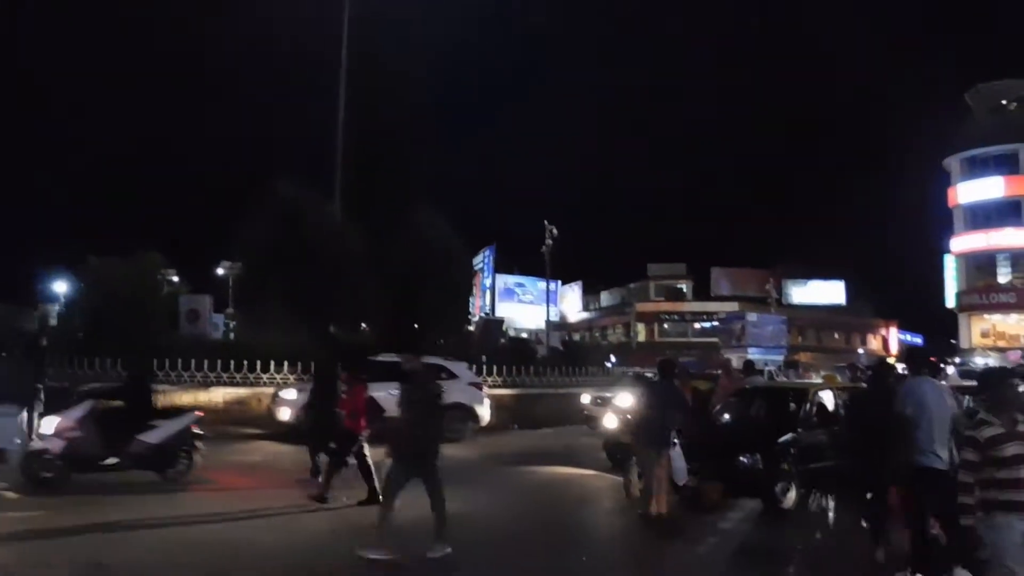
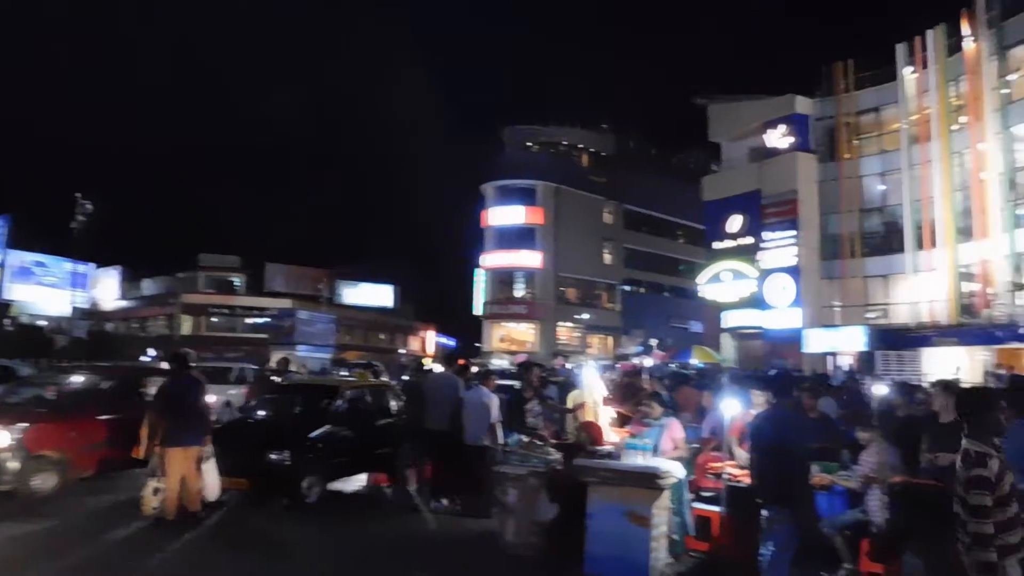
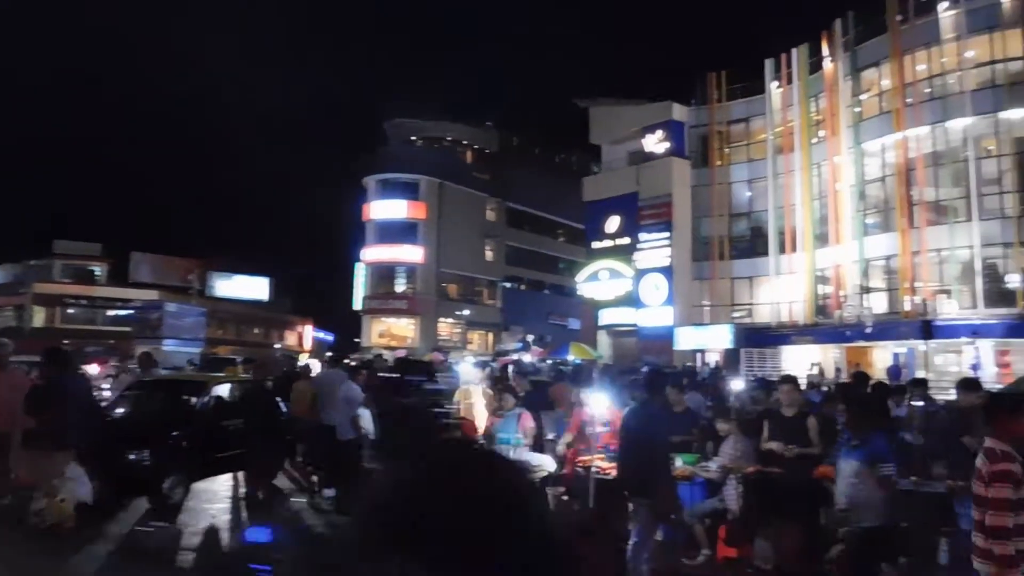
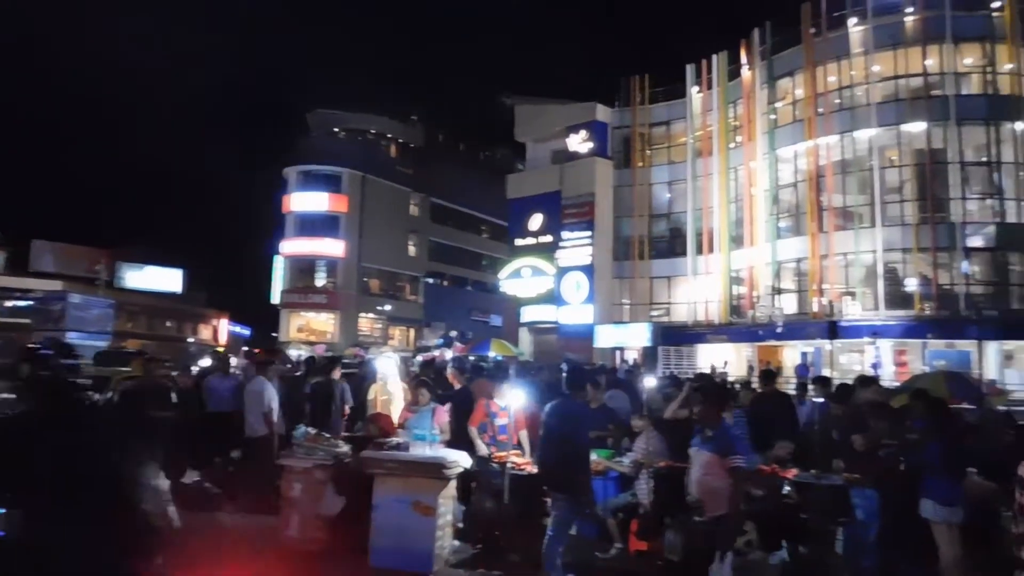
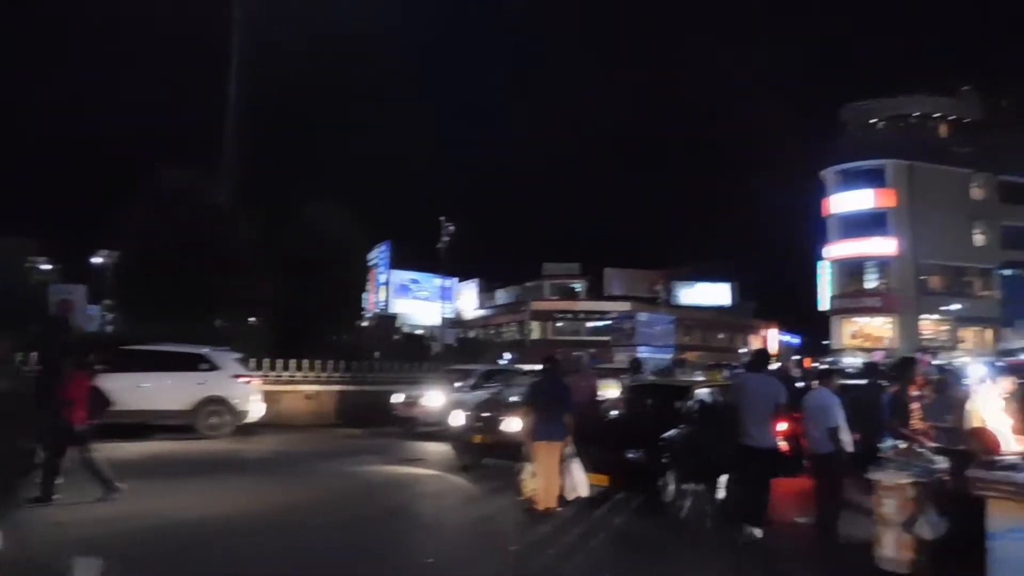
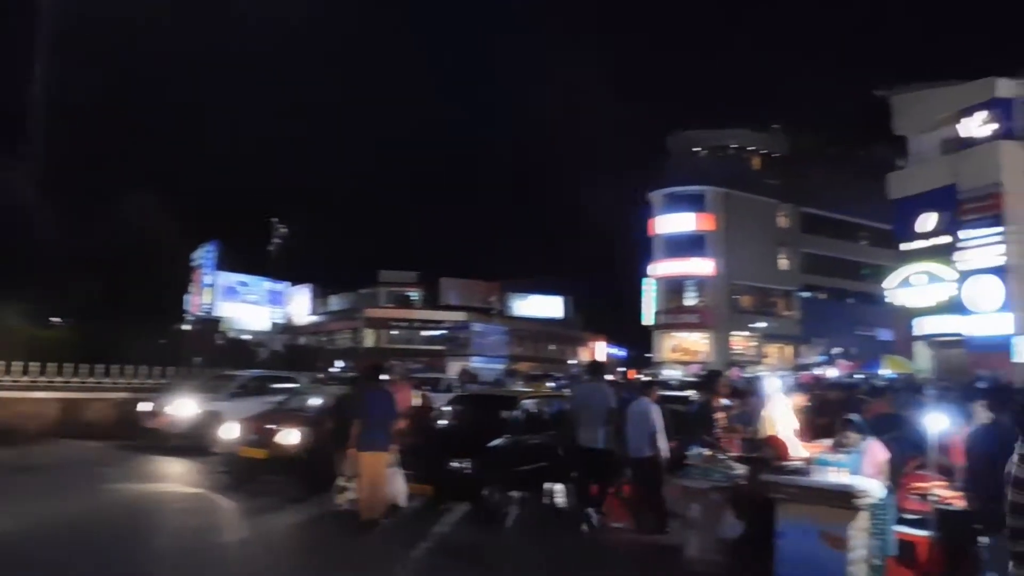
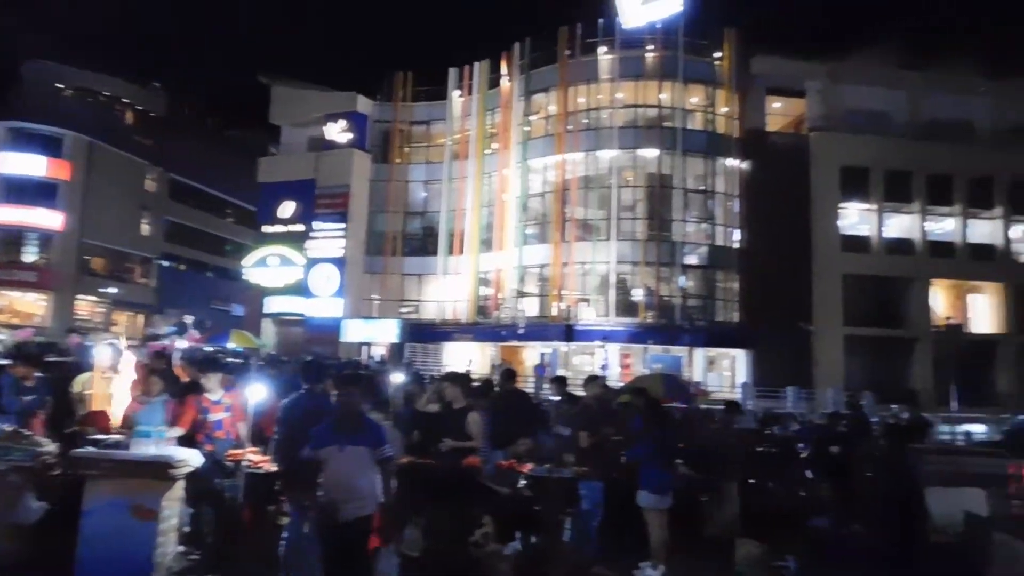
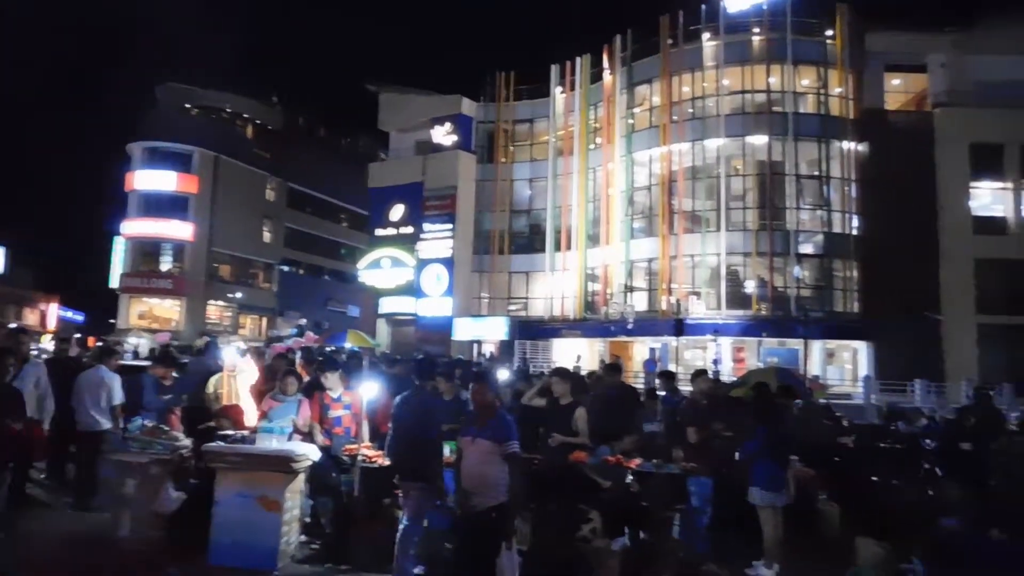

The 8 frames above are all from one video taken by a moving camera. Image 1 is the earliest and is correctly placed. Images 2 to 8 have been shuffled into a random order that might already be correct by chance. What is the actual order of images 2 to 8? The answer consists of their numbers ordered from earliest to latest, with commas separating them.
5, 6, 2, 3, 4, 8, 7
